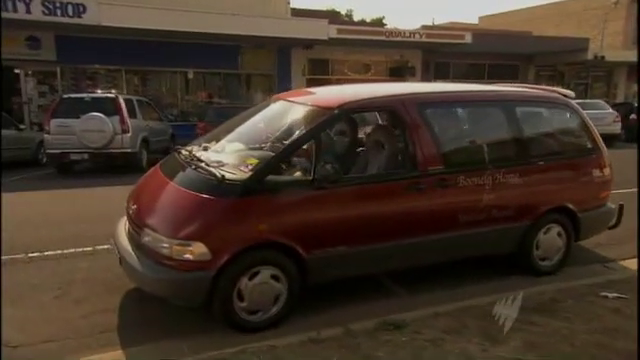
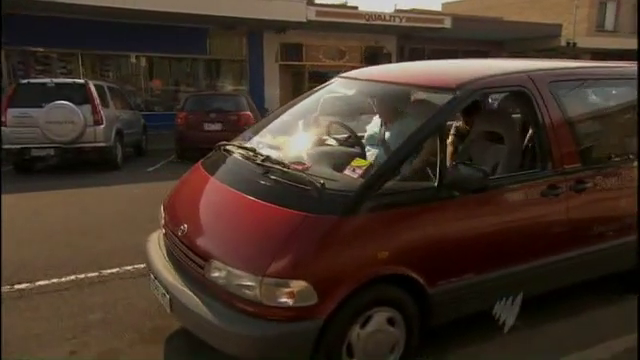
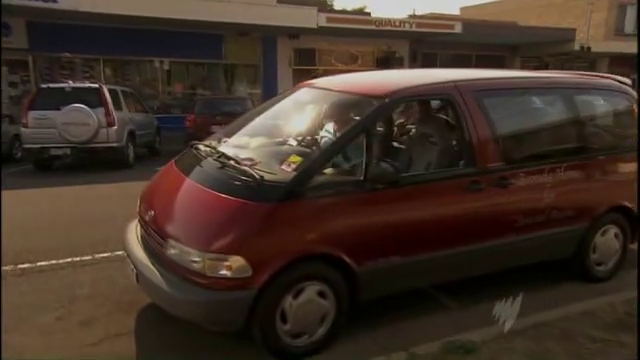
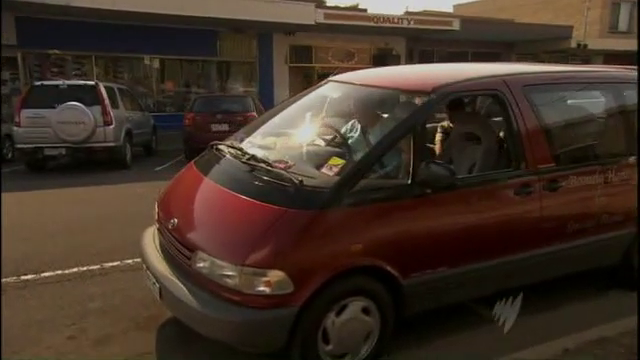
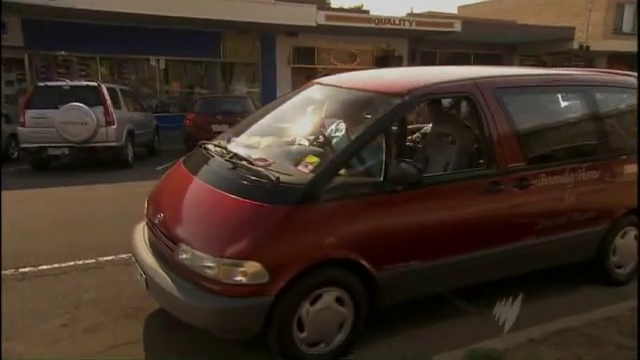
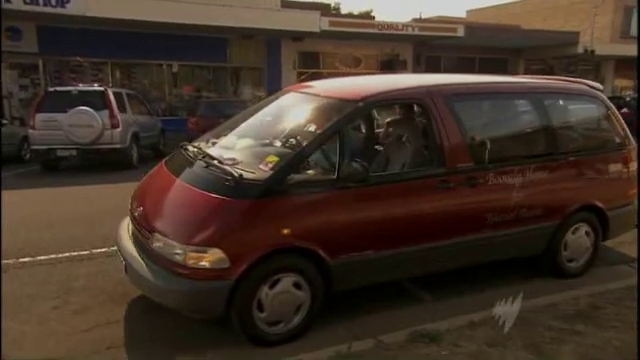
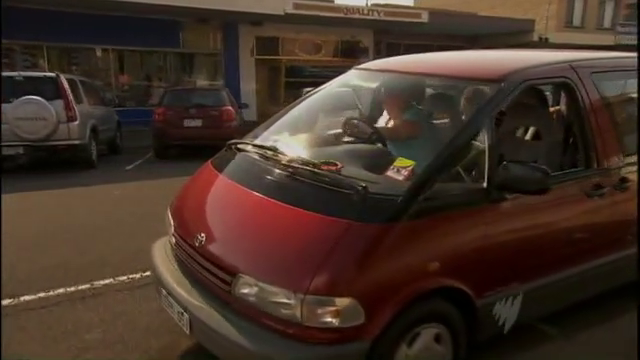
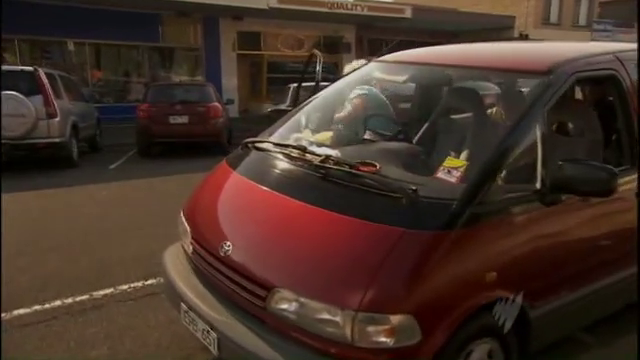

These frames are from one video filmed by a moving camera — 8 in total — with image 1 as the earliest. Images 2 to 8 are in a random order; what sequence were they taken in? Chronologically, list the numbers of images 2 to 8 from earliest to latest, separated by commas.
6, 3, 5, 4, 2, 7, 8
